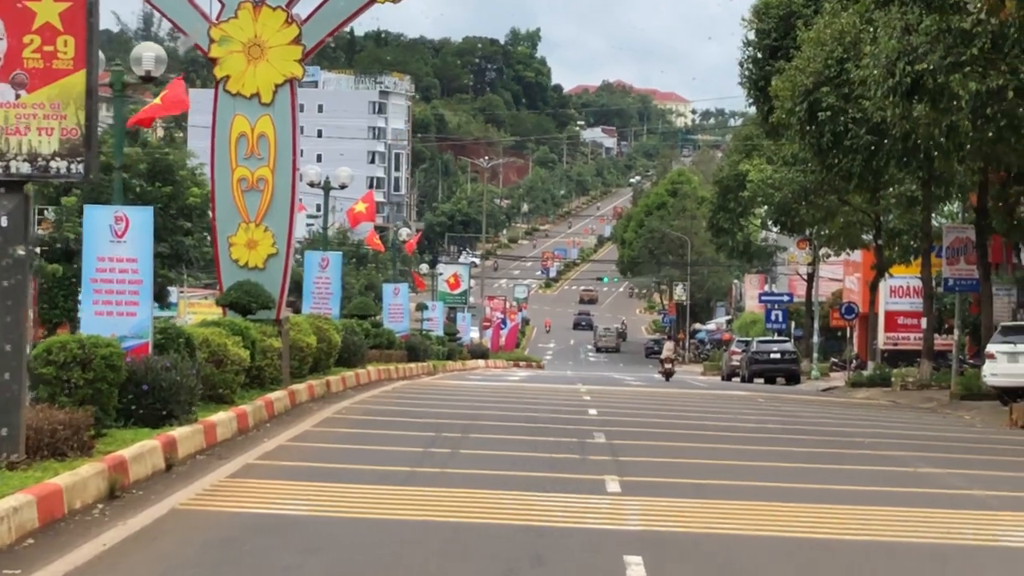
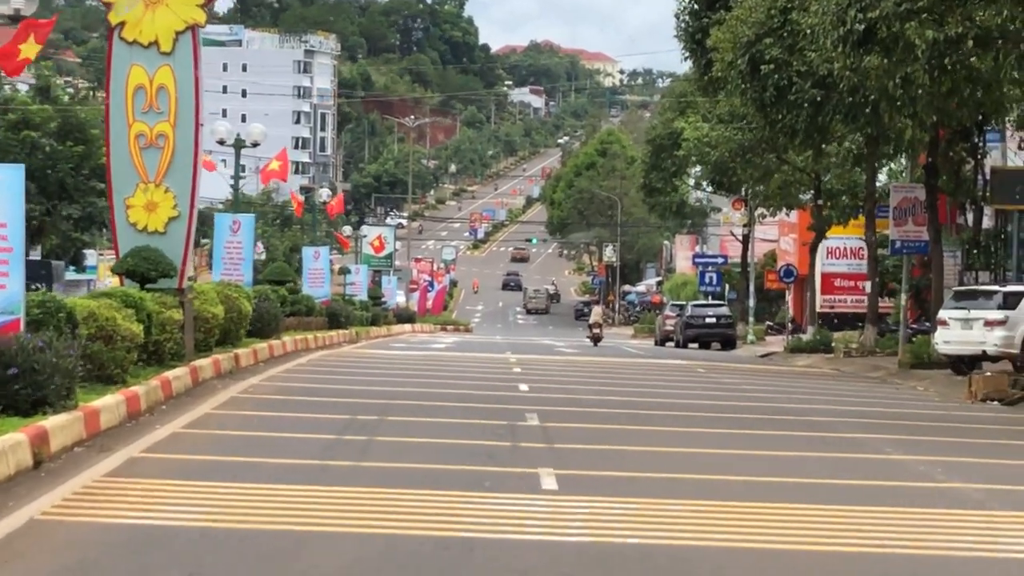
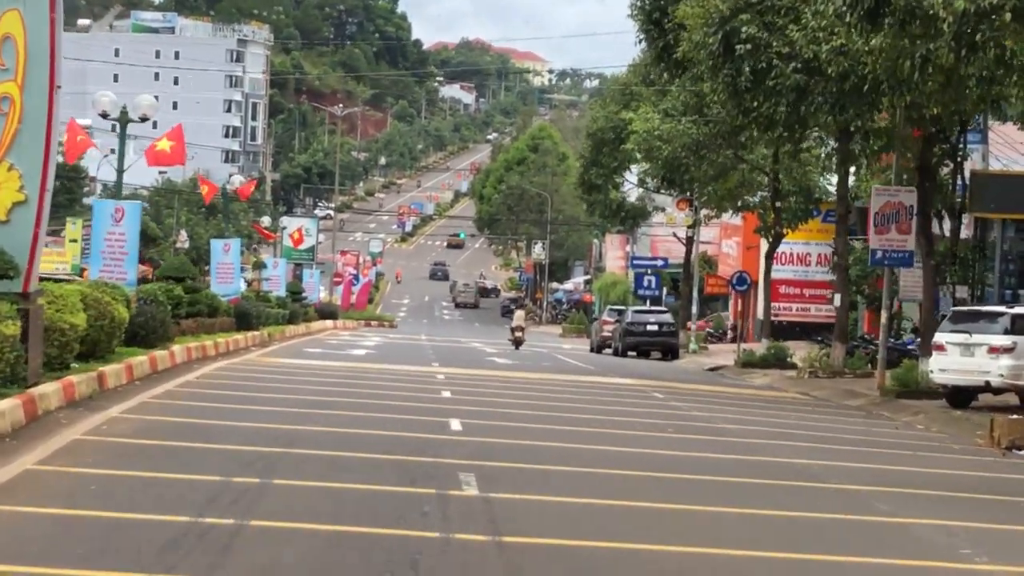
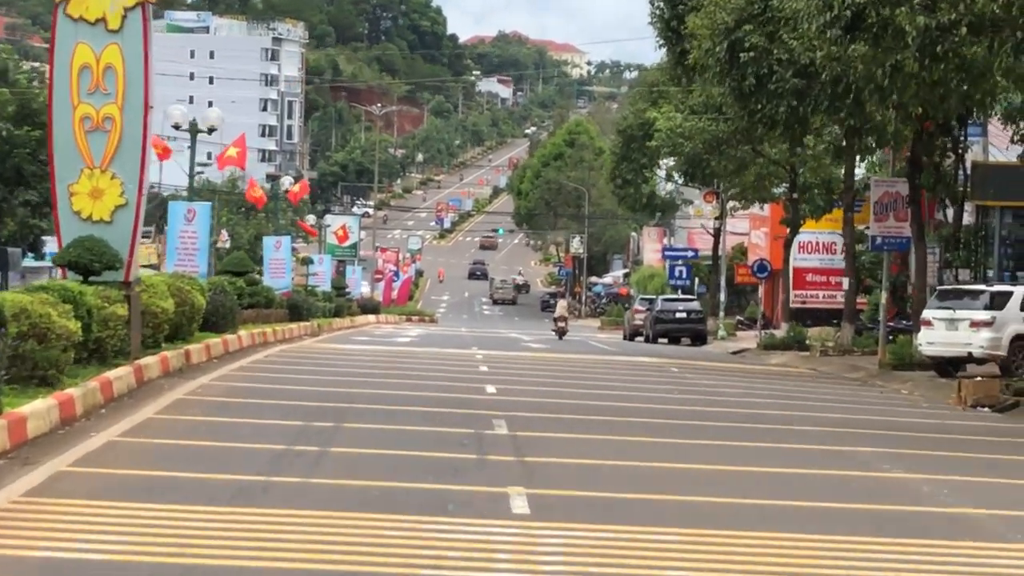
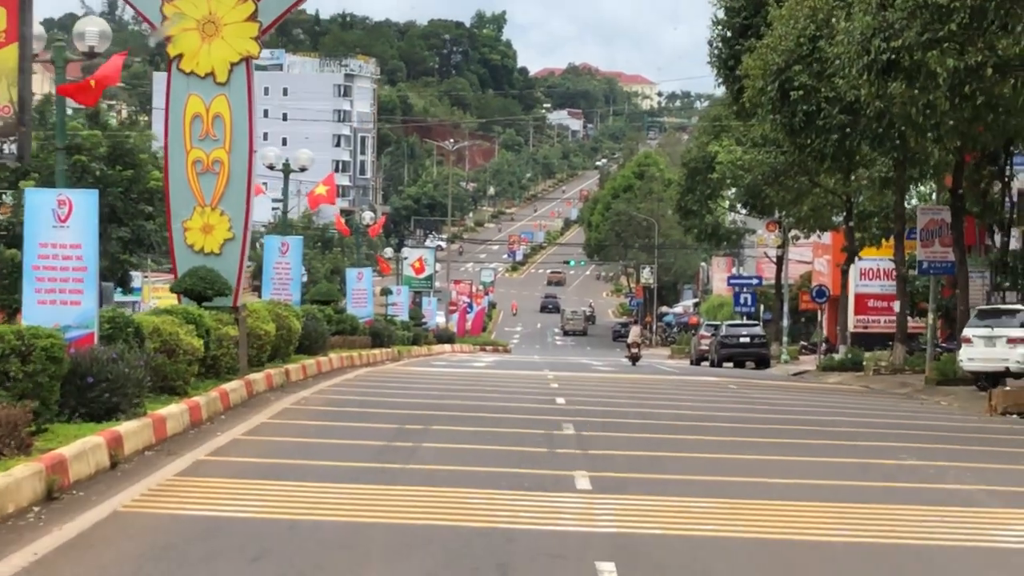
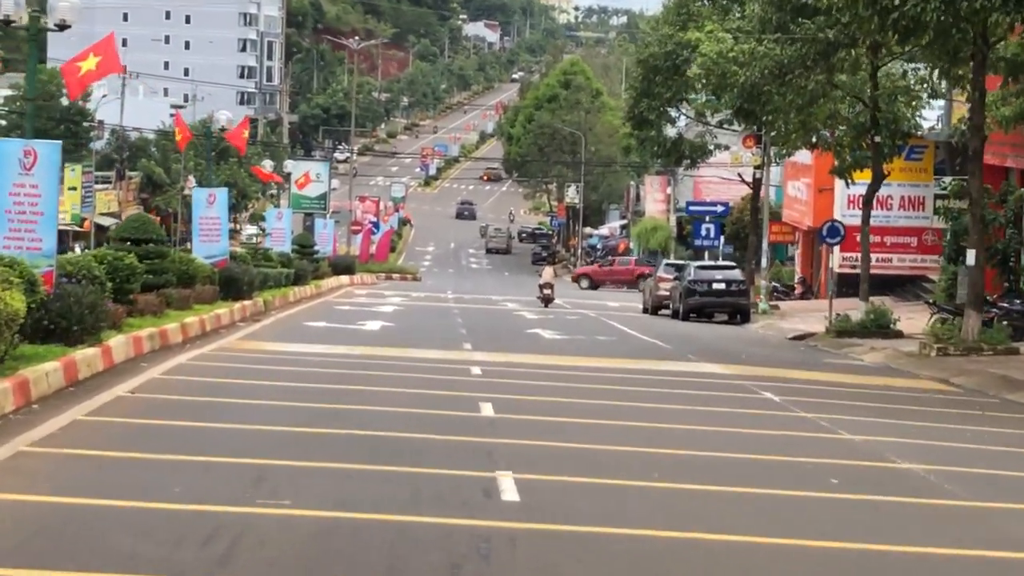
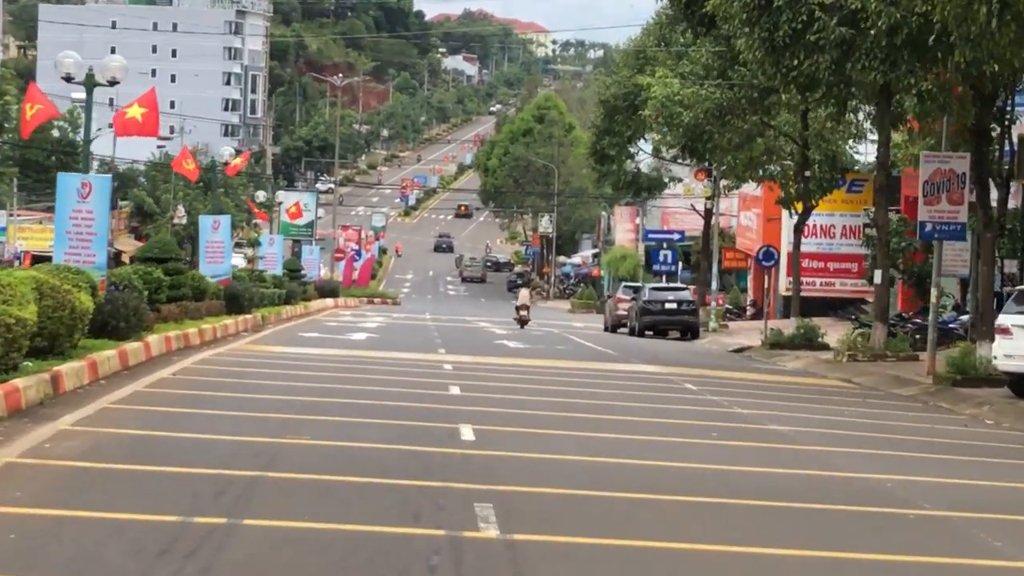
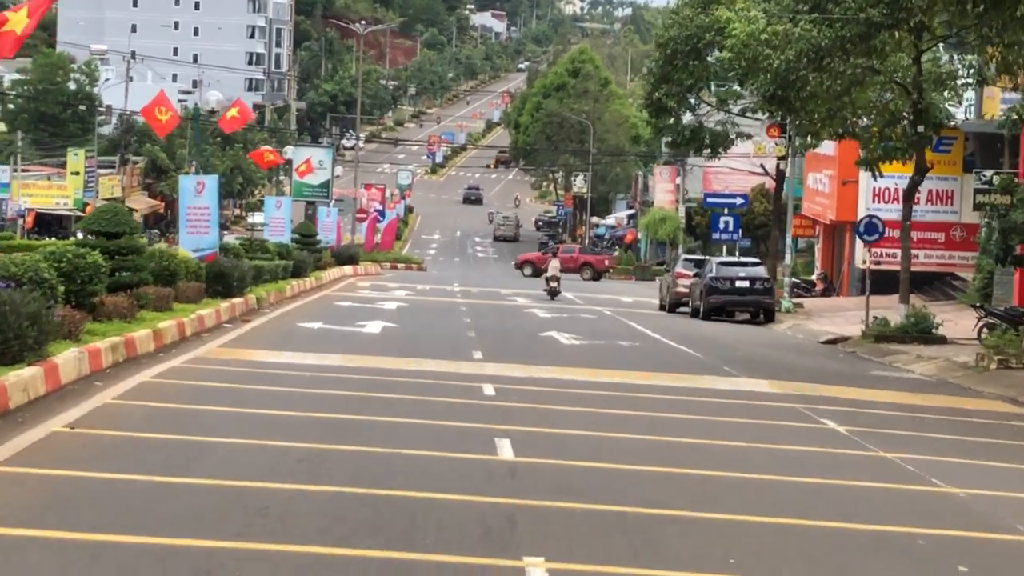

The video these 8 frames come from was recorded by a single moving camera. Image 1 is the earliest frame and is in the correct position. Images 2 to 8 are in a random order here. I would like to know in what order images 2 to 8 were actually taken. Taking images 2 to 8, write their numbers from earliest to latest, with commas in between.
5, 2, 4, 3, 7, 6, 8
